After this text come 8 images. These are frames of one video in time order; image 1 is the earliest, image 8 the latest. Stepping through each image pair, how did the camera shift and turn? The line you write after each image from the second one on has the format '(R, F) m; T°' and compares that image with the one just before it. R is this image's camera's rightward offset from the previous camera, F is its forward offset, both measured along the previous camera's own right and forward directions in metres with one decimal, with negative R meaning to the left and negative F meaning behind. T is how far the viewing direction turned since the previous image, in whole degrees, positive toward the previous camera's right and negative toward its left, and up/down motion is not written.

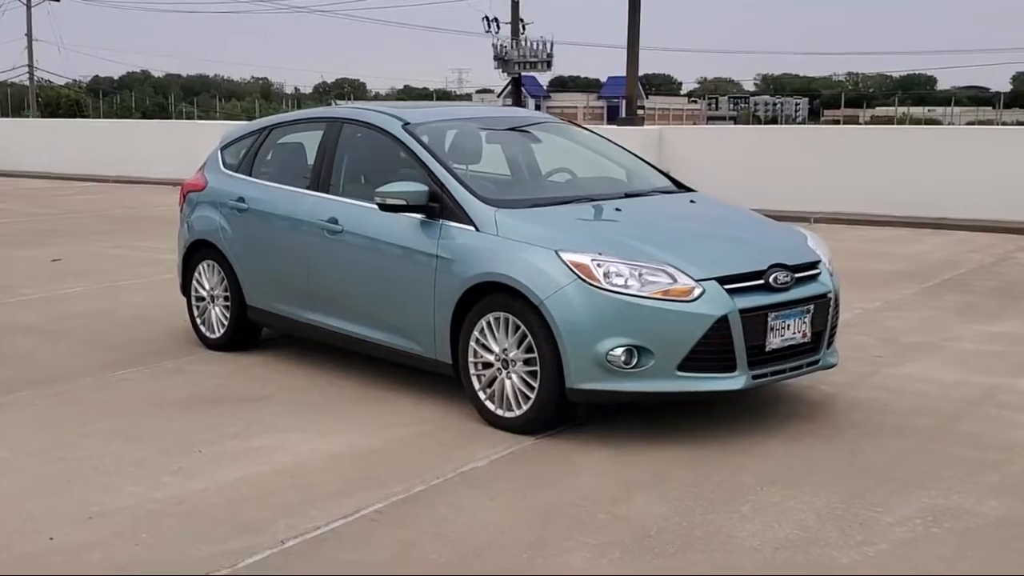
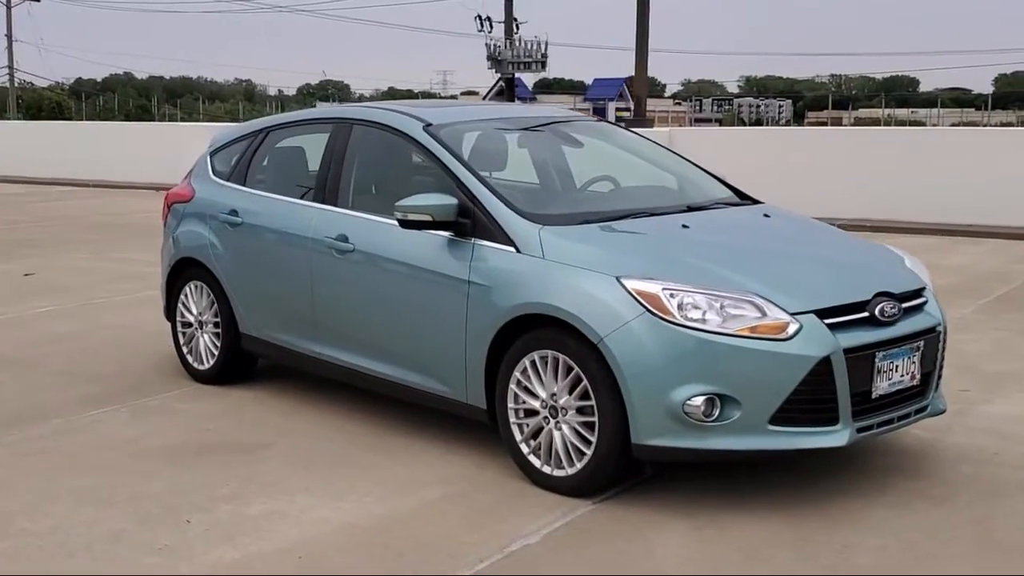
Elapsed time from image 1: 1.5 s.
(-0.2, +0.9) m; +1°
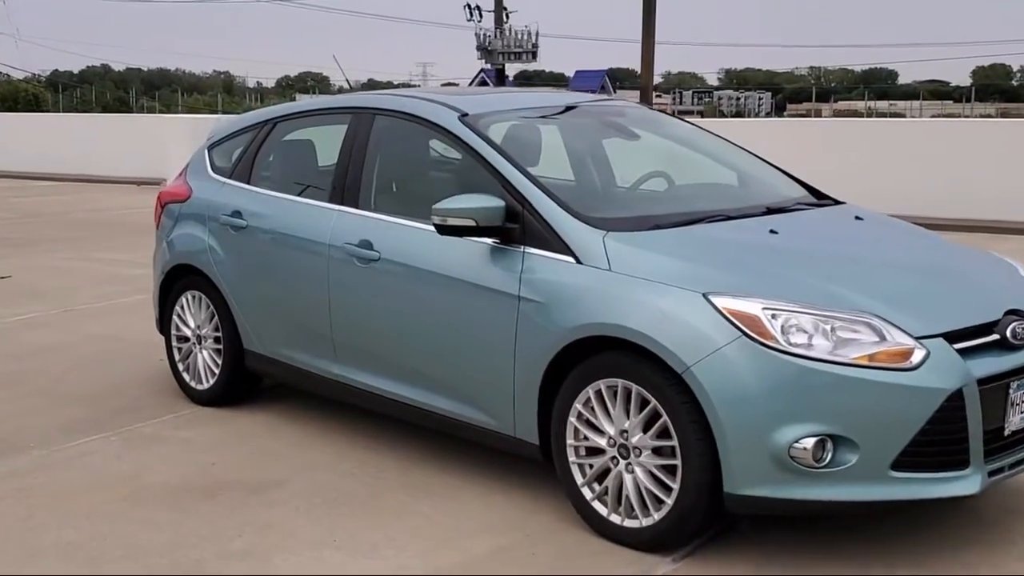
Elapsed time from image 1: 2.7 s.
(-0.3, +0.7) m; +1°
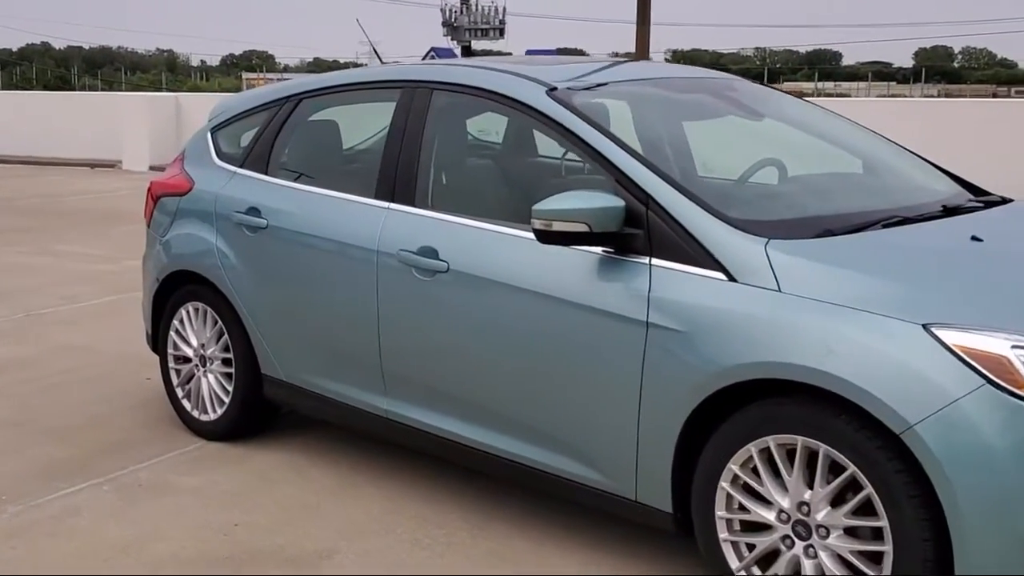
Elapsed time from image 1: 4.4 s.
(-0.5, +0.9) m; +2°
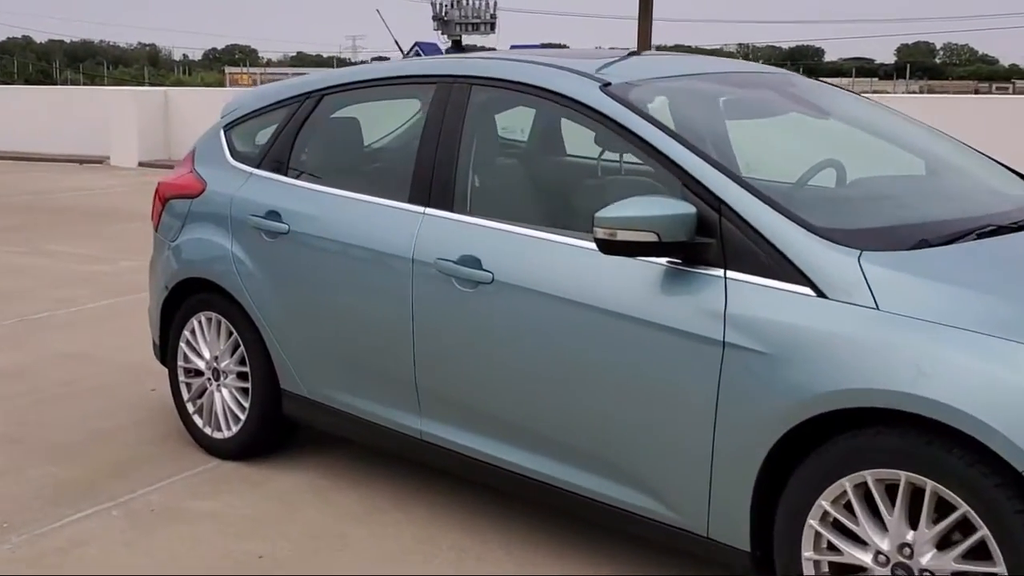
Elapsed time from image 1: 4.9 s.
(-0.2, +0.3) m; +1°
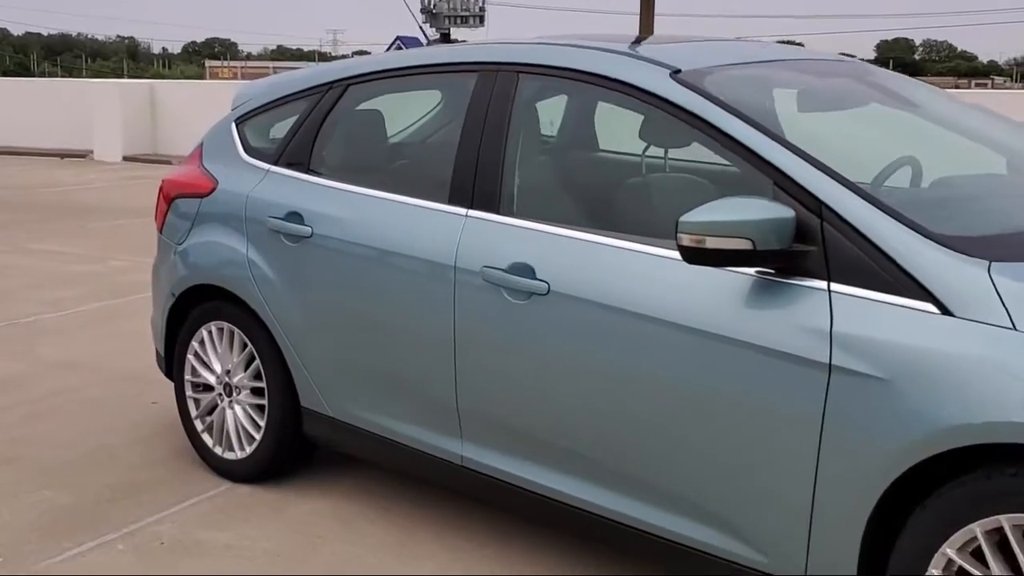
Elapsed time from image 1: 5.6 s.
(-0.2, +0.4) m; +1°
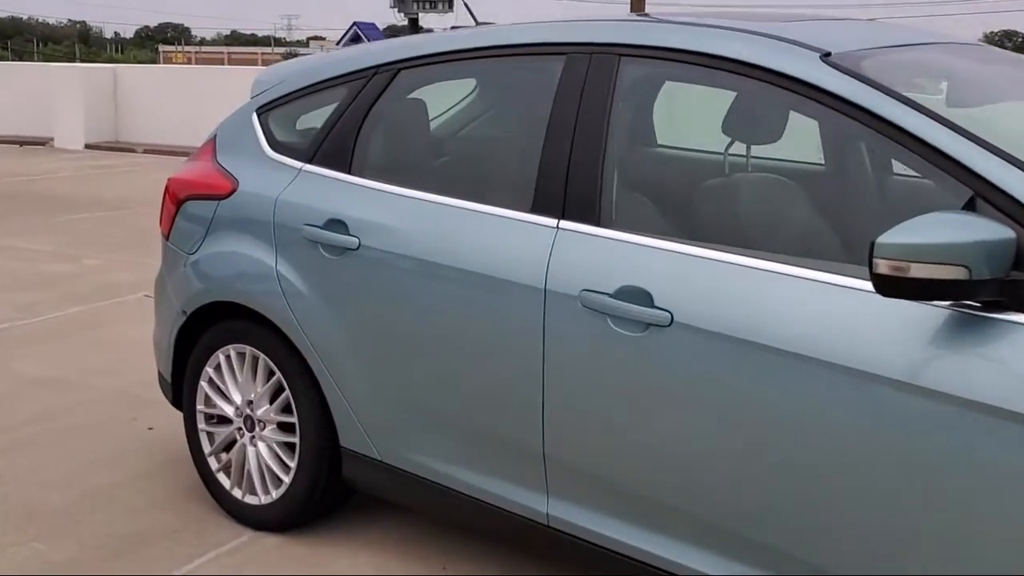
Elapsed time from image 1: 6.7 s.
(-0.3, +0.5) m; +2°
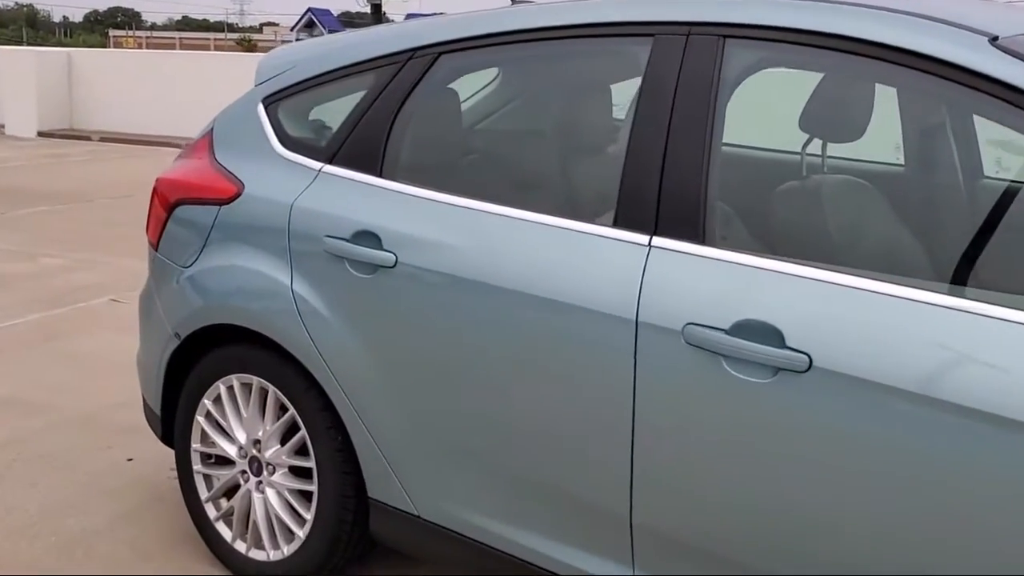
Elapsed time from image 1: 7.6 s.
(-0.2, +0.5) m; +2°
